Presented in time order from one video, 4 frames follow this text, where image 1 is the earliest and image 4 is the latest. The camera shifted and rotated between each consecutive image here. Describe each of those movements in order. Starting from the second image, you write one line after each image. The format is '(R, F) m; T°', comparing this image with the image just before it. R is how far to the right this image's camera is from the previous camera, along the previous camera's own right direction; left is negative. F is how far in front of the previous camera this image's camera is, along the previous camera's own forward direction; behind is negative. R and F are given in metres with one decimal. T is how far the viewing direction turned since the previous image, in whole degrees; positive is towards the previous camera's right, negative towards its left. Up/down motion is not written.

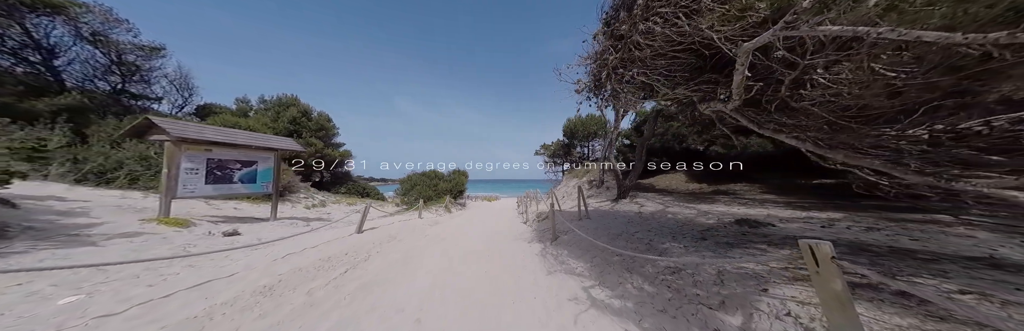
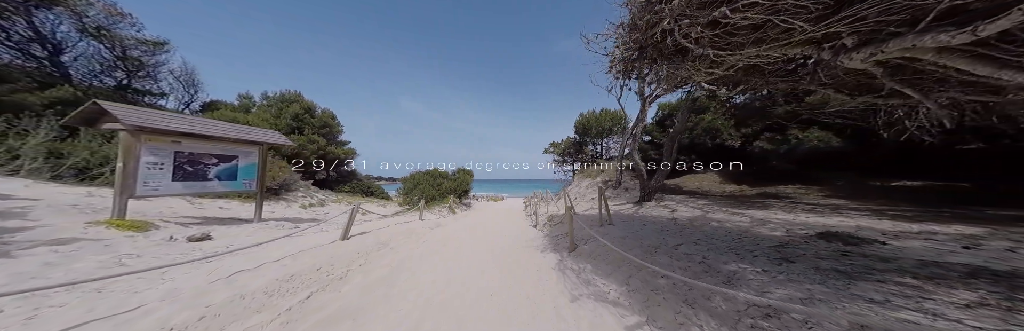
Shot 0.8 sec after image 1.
(-0.2, +1.1) m; -2°
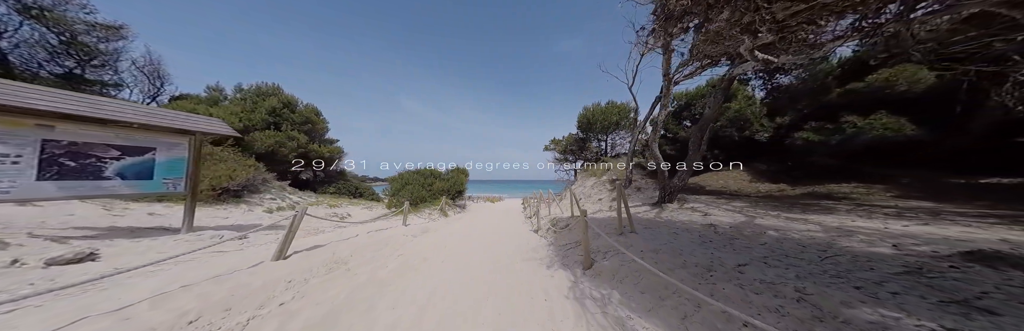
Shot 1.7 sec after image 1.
(0.0, +1.4) m; +1°
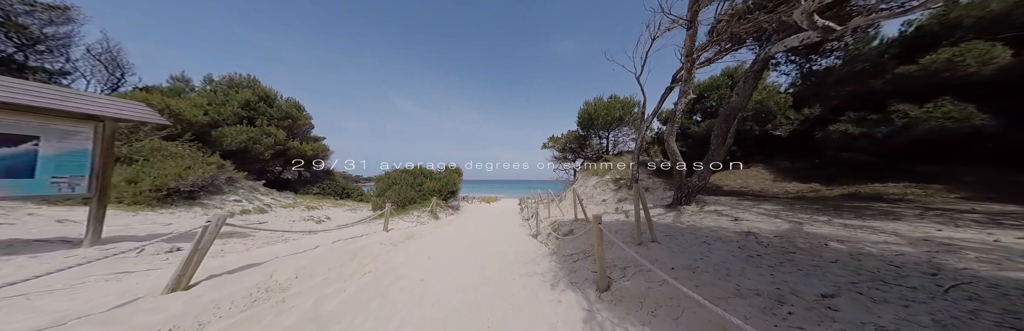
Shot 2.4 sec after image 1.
(0.0, +1.1) m; +1°
